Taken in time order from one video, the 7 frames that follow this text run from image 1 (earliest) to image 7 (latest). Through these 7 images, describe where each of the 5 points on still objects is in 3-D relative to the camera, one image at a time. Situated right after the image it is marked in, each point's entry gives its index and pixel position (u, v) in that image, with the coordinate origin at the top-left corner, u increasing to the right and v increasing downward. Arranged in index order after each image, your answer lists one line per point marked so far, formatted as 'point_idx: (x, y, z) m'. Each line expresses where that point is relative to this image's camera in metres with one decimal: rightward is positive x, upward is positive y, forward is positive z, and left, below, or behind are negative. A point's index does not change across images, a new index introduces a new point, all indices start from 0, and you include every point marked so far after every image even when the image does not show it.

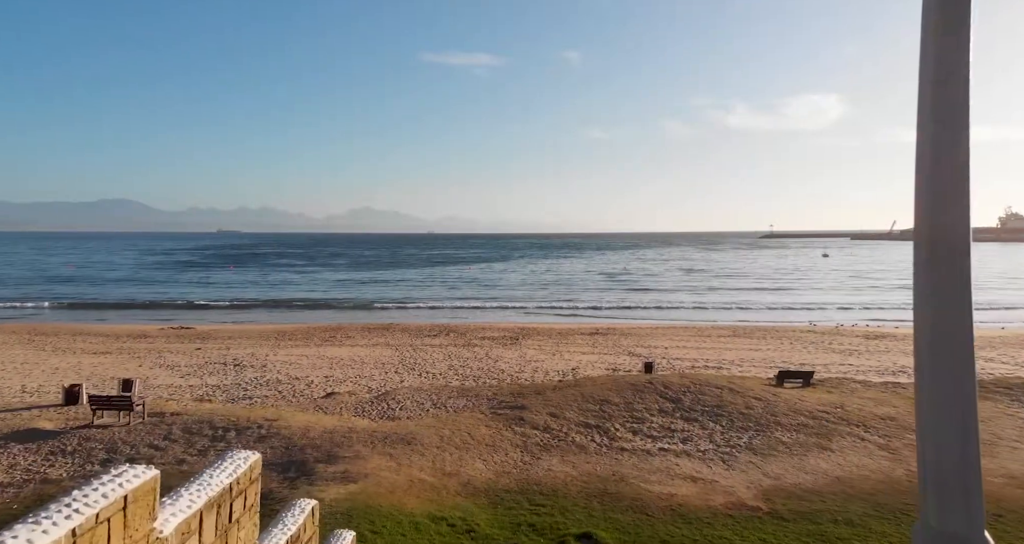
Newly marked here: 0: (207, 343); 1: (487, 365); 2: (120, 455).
0: (-9.2, -2.1, +18.8) m
1: (-0.6, -2.1, +14.2) m
2: (-4.0, -1.9, +6.5) m
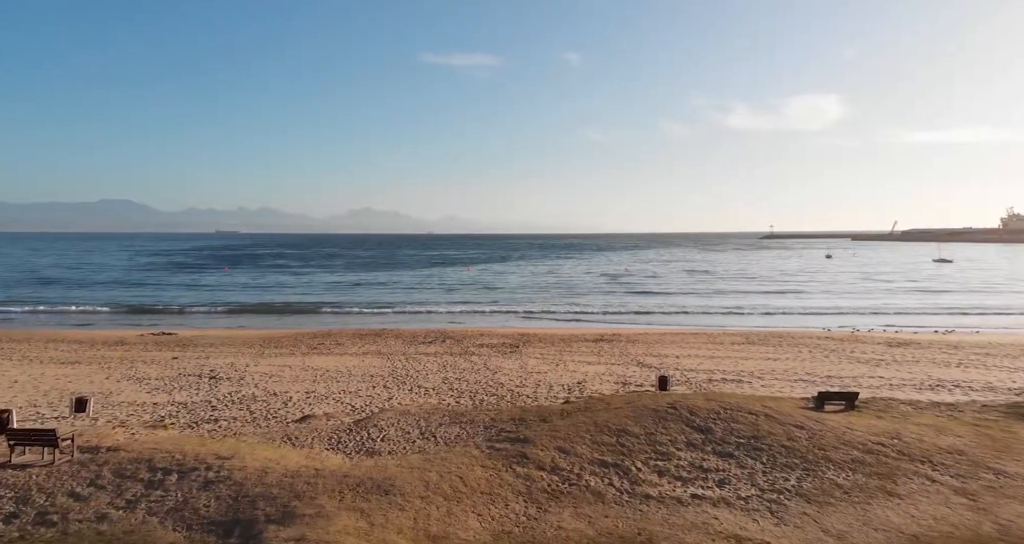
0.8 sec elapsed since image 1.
0: (-9.2, -2.2, +17.6) m
1: (-0.6, -2.2, +13.0) m
2: (-4.0, -2.0, +5.3) m
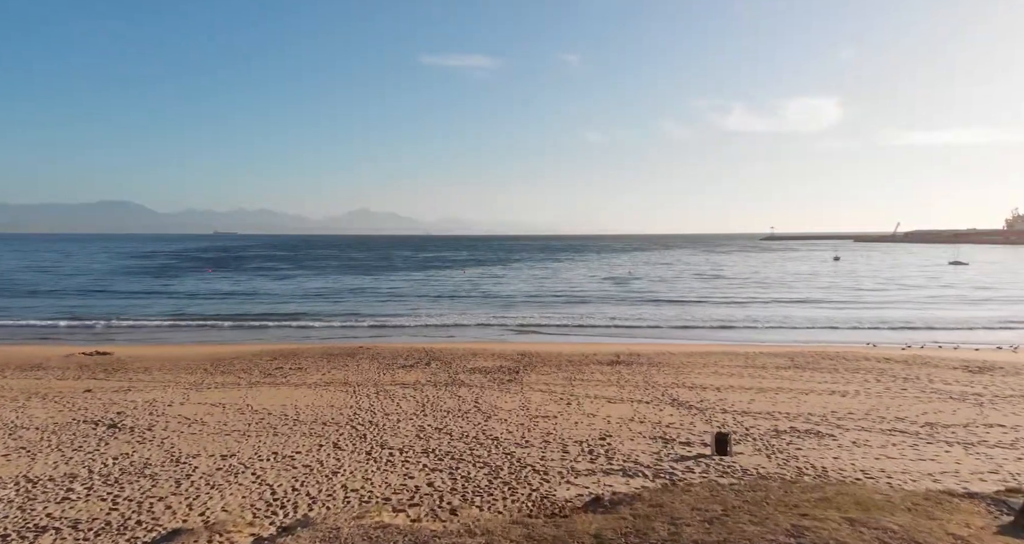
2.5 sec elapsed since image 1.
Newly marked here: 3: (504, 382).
0: (-9.2, -2.5, +14.3) m
1: (-0.6, -2.4, +9.7) m
2: (-4.0, -2.2, +1.9) m
3: (-0.2, -2.4, +13.8) m
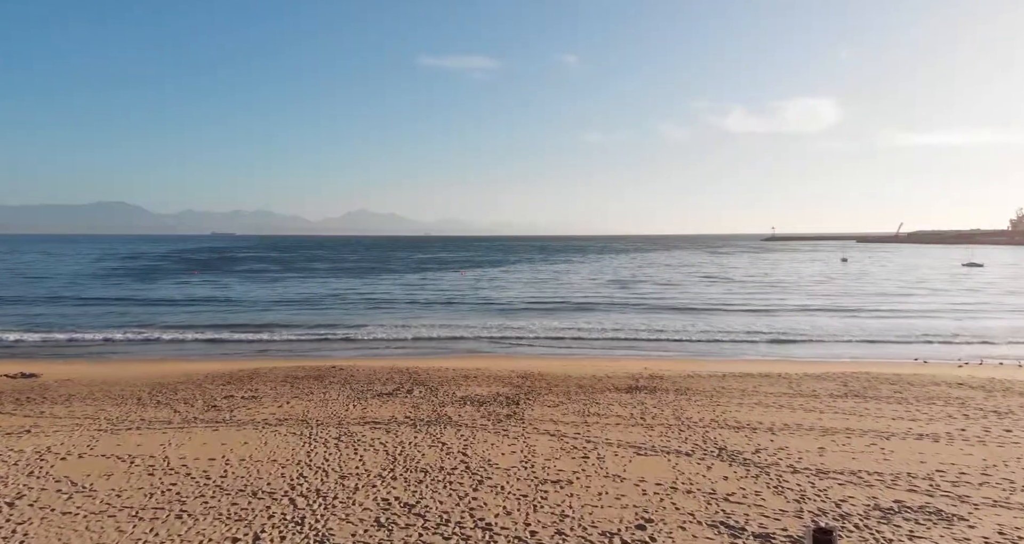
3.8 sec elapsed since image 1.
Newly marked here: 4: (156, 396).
0: (-9.2, -2.6, +11.5) m
1: (-0.6, -2.6, +6.9) m
2: (-4.0, -2.3, -0.8) m
3: (-0.2, -2.6, +11.0) m
4: (-7.5, -2.6, +13.2) m
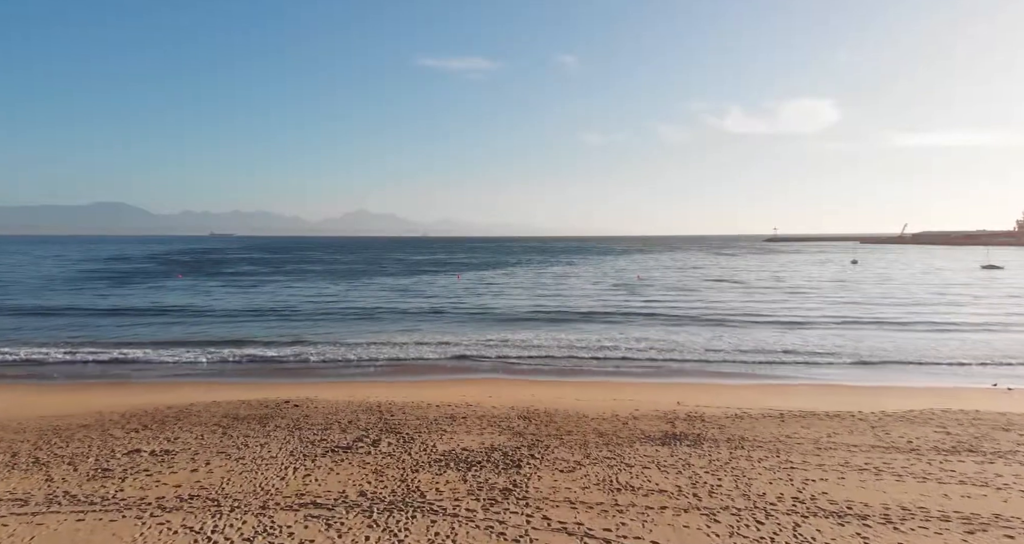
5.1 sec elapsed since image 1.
0: (-9.2, -2.8, +8.2) m
1: (-0.6, -2.8, +3.6) m
2: (-4.0, -2.5, -4.1) m
3: (-0.2, -2.8, +7.7) m
4: (-7.5, -2.8, +9.9) m
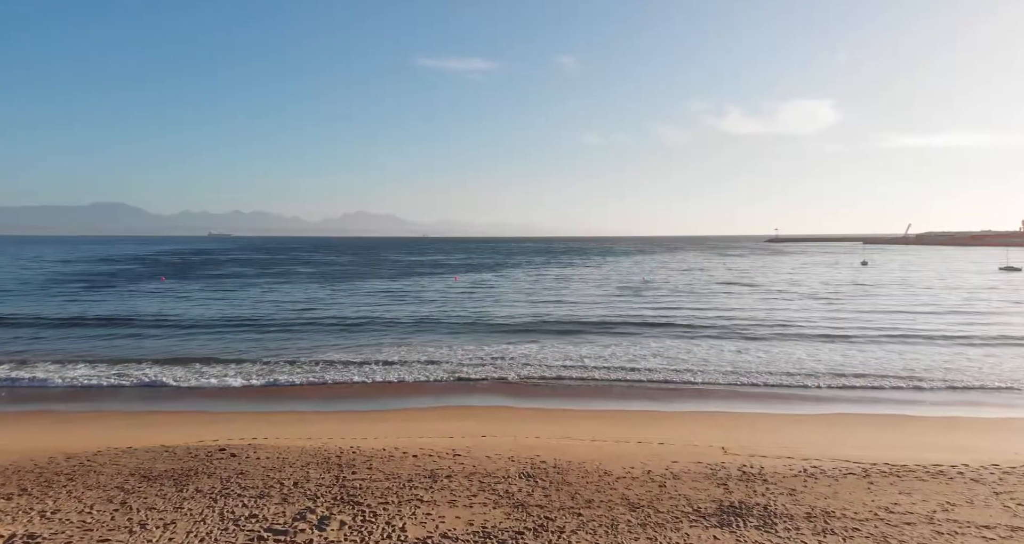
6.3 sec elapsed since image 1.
0: (-9.2, -3.0, +5.4) m
1: (-0.6, -3.0, +0.8) m
2: (-4.0, -2.7, -6.9) m
3: (-0.2, -2.9, +4.9) m
4: (-7.5, -3.0, +7.1) m
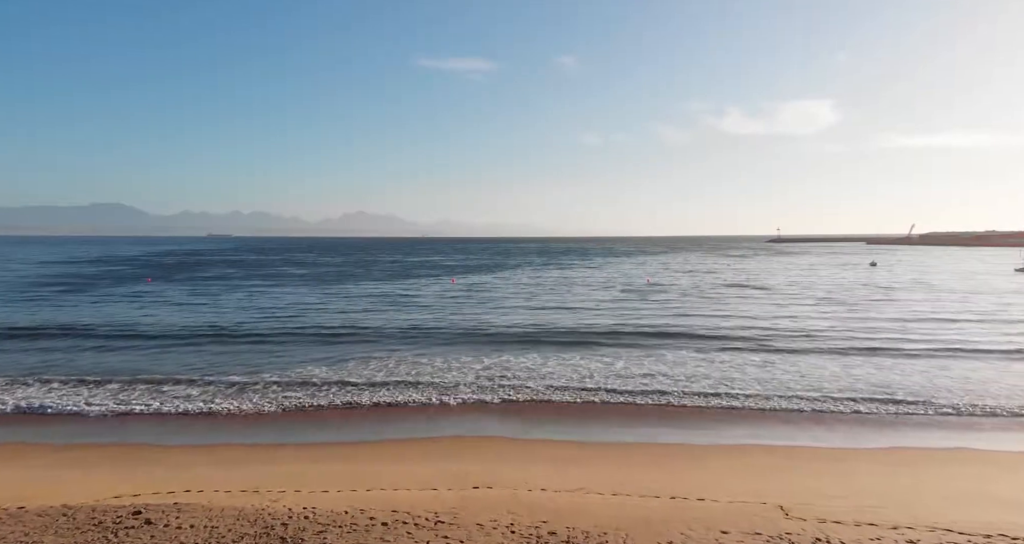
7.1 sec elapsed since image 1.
0: (-9.2, -3.2, +3.2) m
1: (-0.6, -3.1, -1.4) m
2: (-4.0, -2.8, -9.2) m
3: (-0.2, -3.1, +2.7) m
4: (-7.5, -3.1, +4.8) m
